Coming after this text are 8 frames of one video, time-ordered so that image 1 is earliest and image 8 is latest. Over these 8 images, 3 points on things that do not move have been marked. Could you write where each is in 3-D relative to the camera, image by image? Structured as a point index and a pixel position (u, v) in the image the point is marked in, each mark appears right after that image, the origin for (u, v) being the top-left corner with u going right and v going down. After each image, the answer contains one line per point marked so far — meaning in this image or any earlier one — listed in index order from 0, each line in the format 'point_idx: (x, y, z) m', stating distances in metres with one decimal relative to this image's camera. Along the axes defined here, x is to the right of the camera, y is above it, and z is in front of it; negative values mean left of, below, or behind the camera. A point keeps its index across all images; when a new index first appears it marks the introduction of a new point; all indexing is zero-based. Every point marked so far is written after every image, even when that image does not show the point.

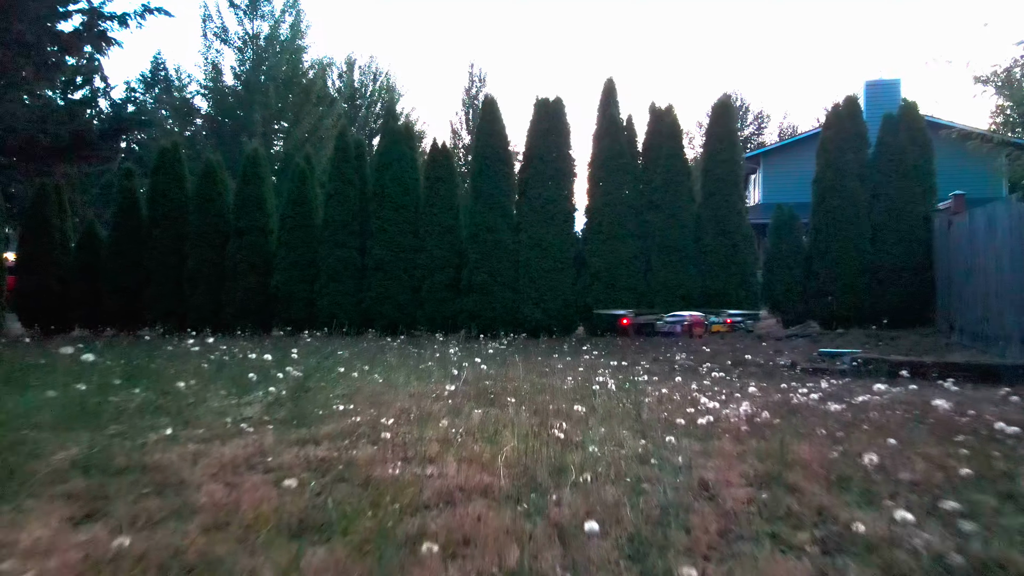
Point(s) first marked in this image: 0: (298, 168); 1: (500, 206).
0: (-5.0, +2.8, +17.3) m
1: (-0.2, +1.8, +15.9) m
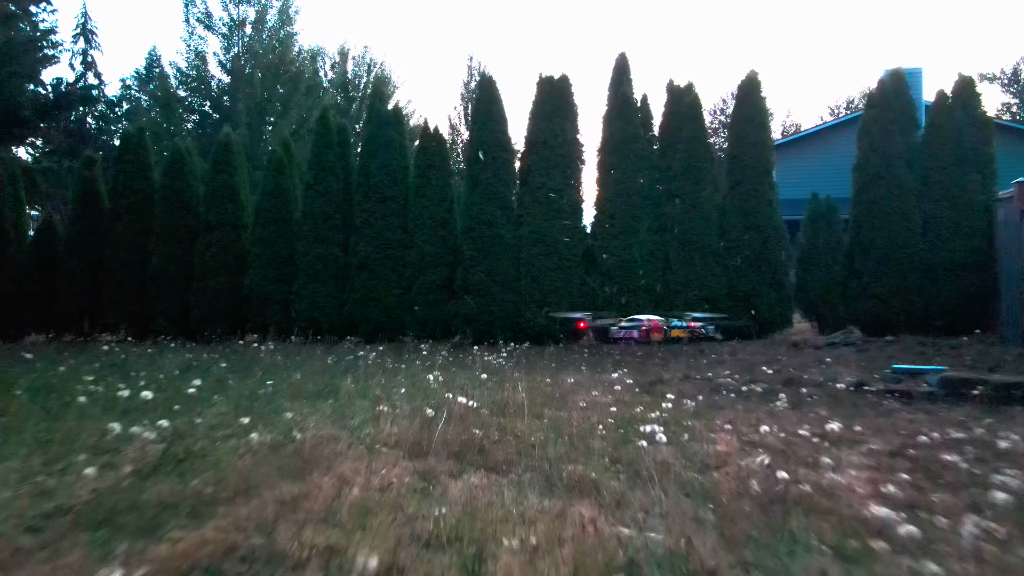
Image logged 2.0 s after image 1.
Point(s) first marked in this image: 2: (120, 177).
0: (-5.0, +2.8, +15.5) m
1: (-0.2, +1.8, +14.2) m
2: (-8.5, +2.4, +15.9) m
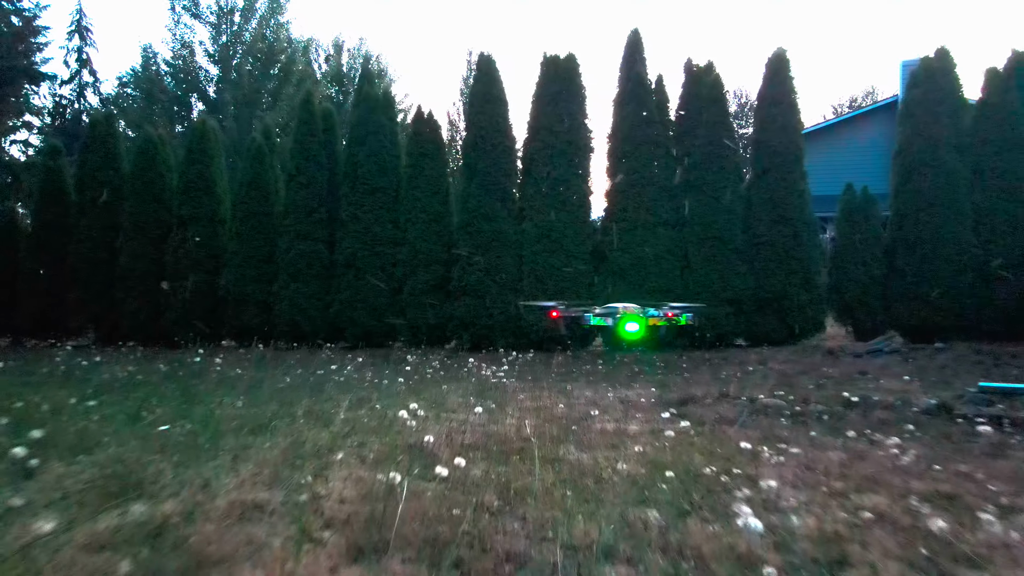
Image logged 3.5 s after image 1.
0: (-5.0, +2.8, +14.2) m
1: (-0.2, +1.8, +12.9) m
2: (-8.5, +2.4, +14.6) m
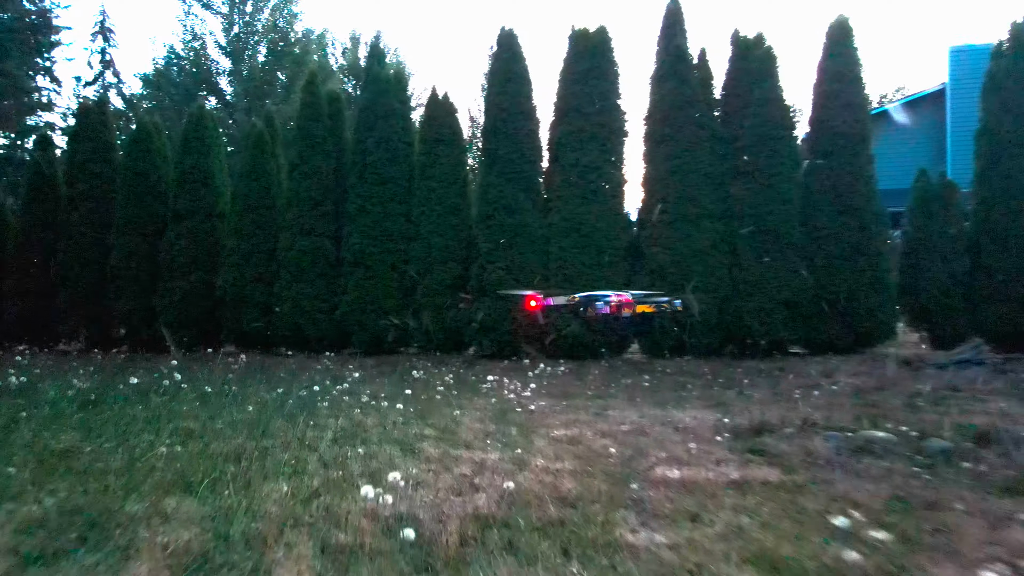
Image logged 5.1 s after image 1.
0: (-4.6, +2.8, +13.0) m
1: (+0.2, +1.8, +11.5) m
2: (-8.1, +2.4, +13.5) m
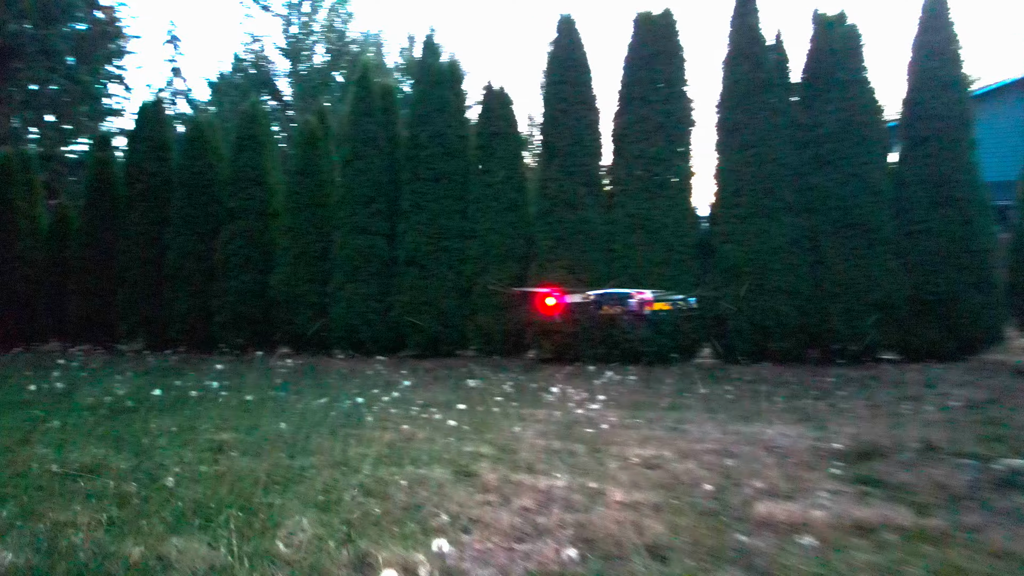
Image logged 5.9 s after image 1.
0: (-3.5, +2.8, +12.7) m
1: (+1.1, +1.8, +10.9) m
2: (-7.0, +2.4, +13.5) m
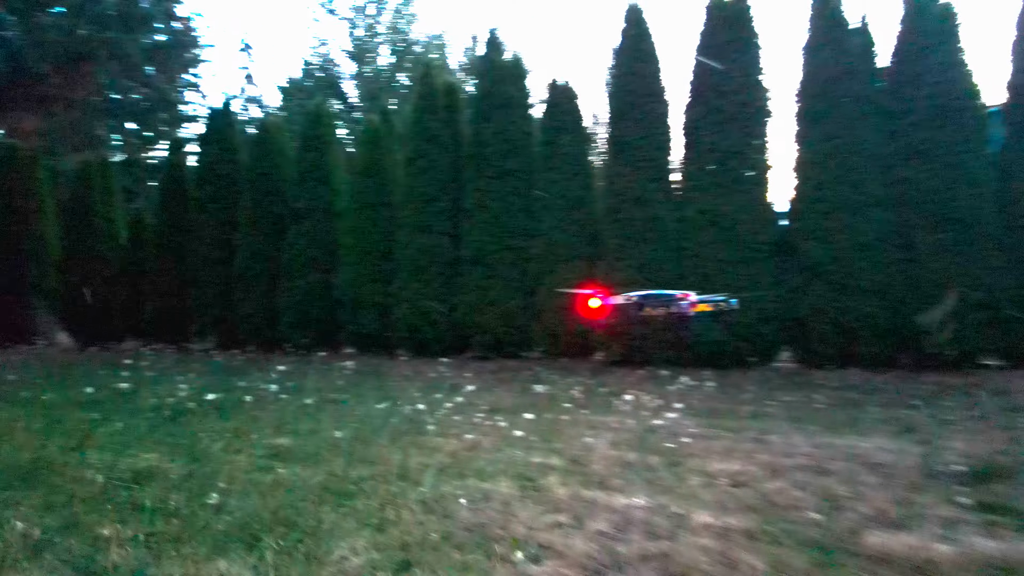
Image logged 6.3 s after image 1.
0: (-2.4, +2.8, +12.6) m
1: (+2.1, +1.8, +10.4) m
2: (-5.8, +2.4, +13.7) m
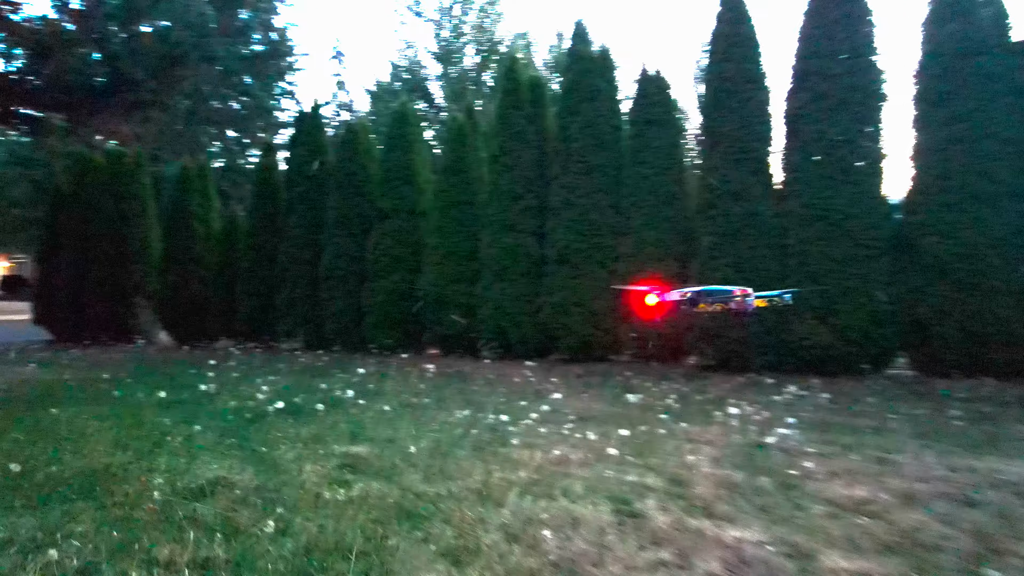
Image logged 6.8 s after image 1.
0: (-0.9, +2.8, +12.4) m
1: (+3.2, +1.8, +9.7) m
2: (-4.2, +2.4, +13.9) m
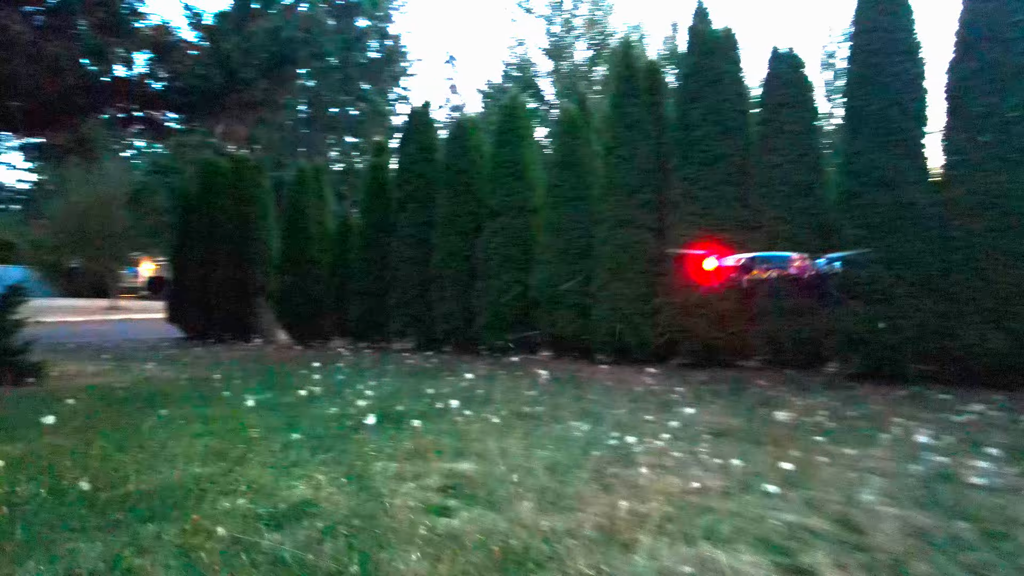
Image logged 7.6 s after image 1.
0: (+0.9, +2.8, +11.9) m
1: (+4.7, +1.8, +8.5) m
2: (-2.0, +2.4, +13.8) m
